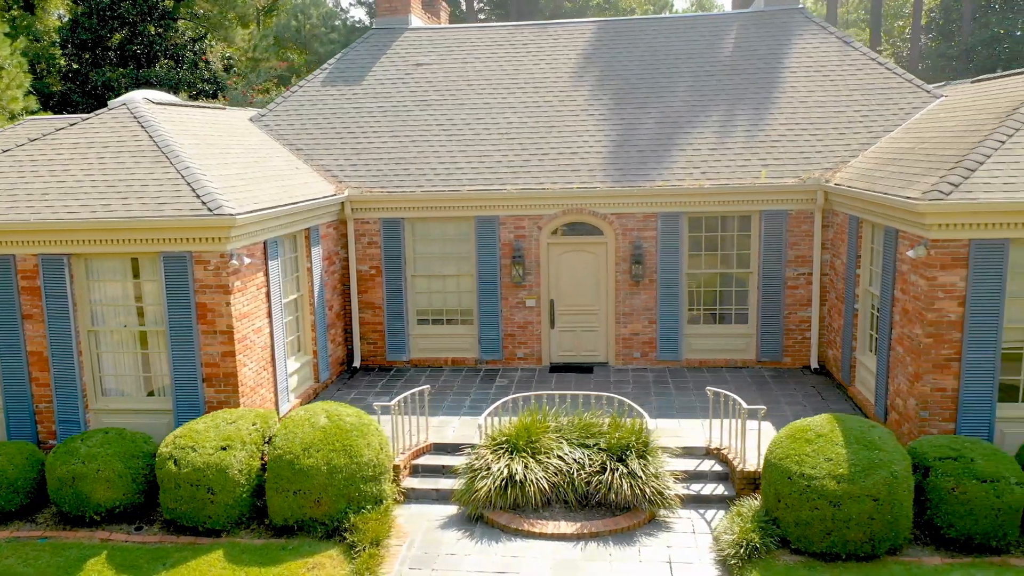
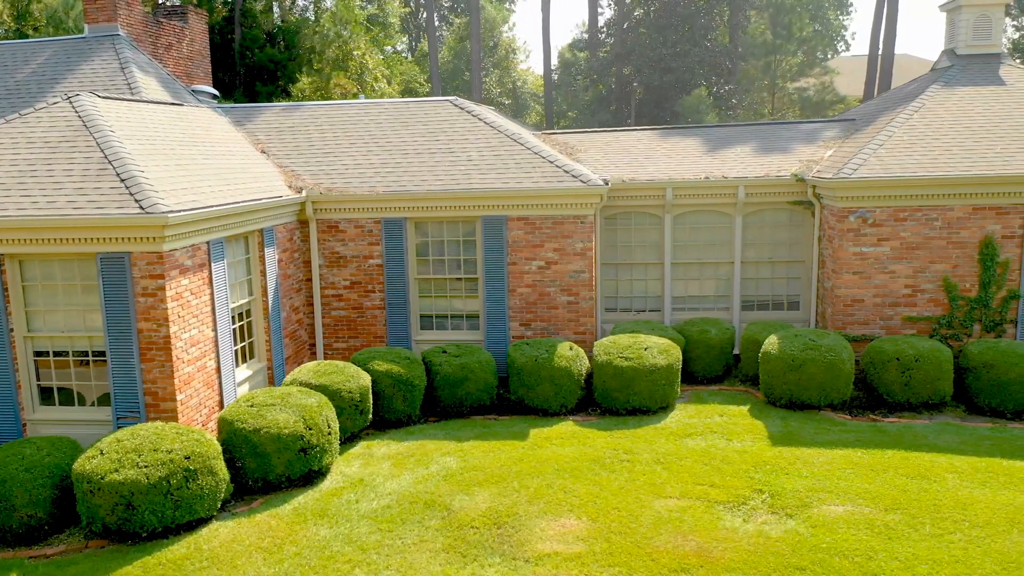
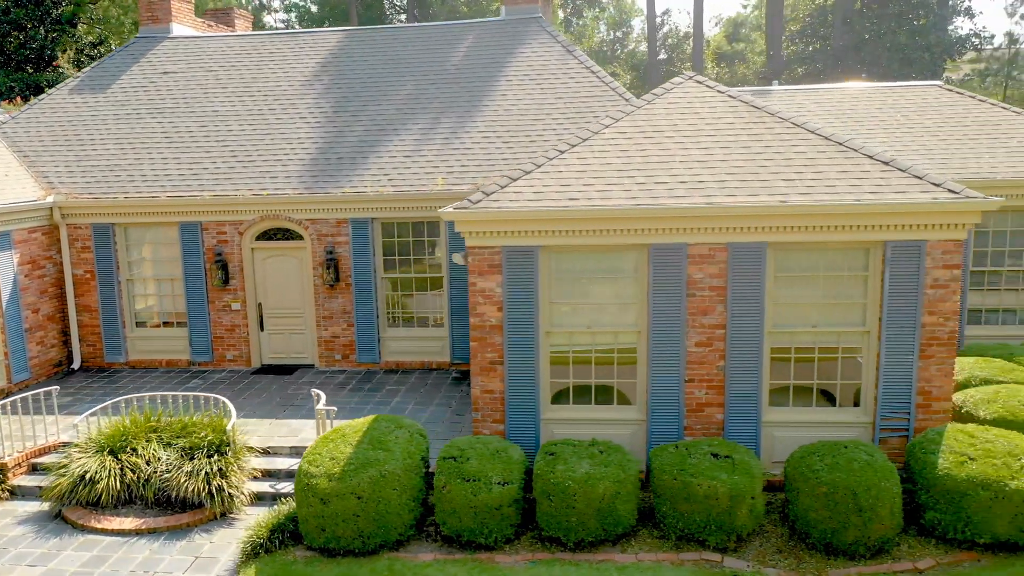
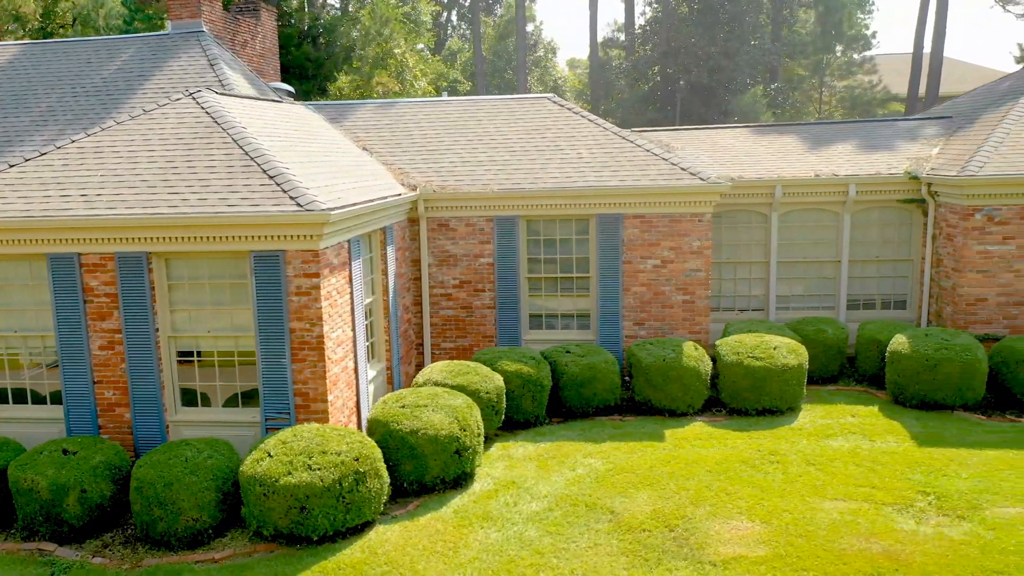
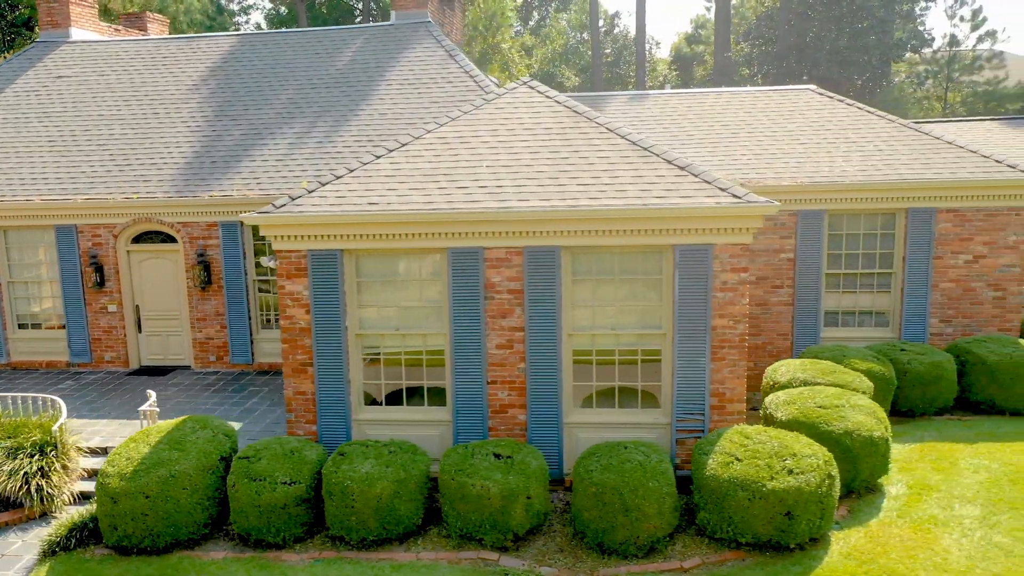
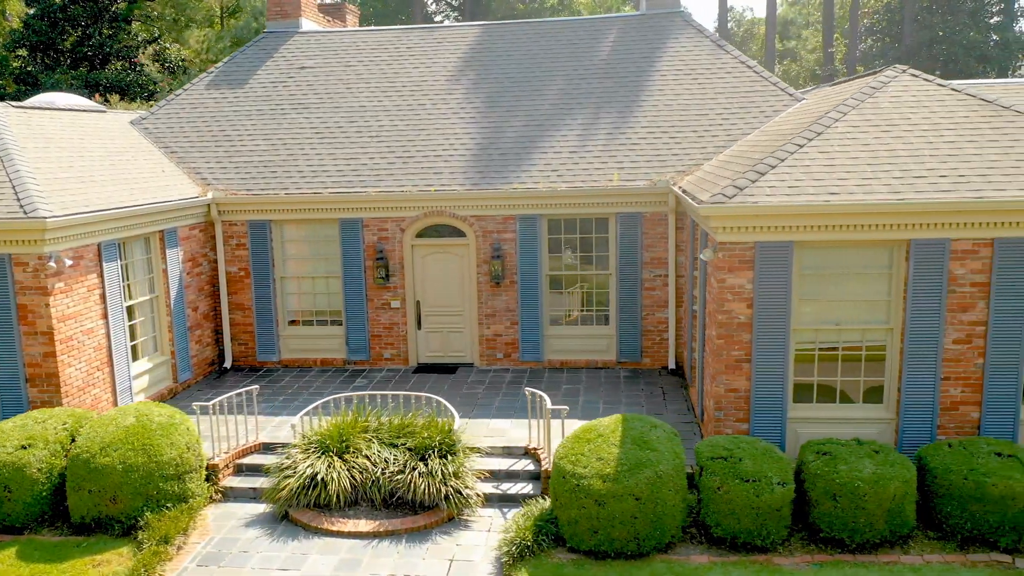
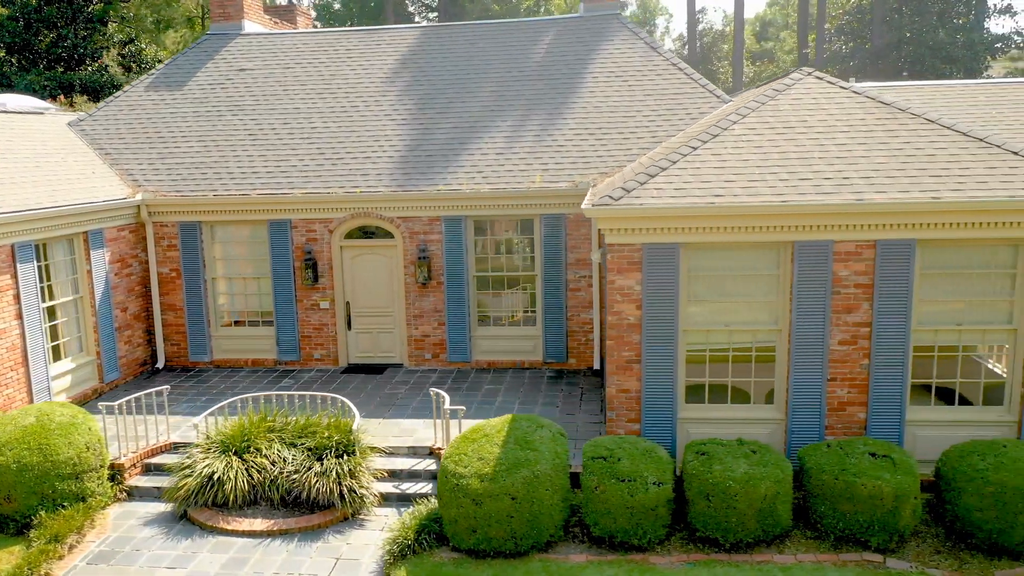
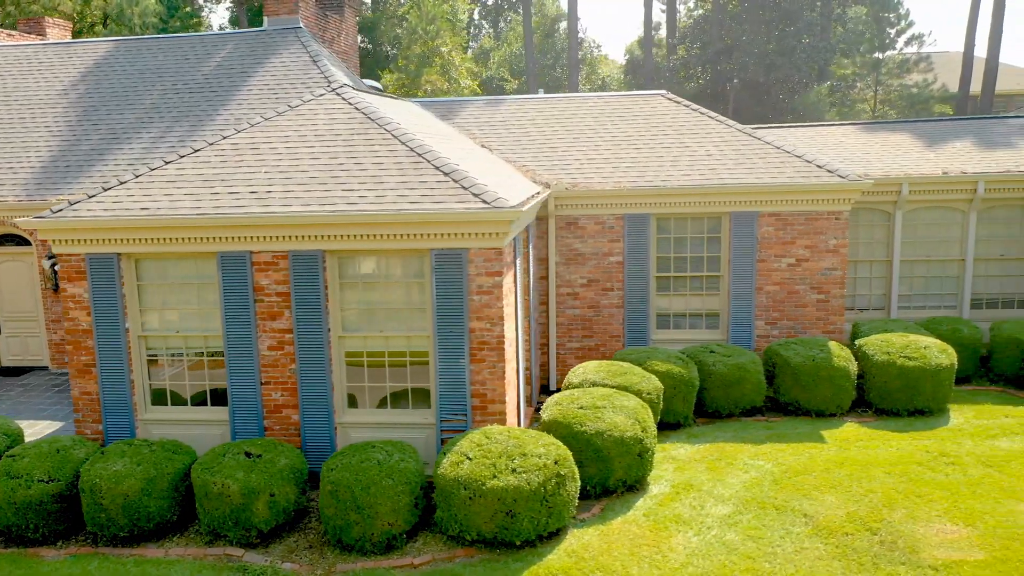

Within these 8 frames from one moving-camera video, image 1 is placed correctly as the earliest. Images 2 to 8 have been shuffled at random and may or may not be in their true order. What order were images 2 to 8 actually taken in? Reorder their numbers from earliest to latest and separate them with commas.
6, 7, 3, 5, 8, 4, 2
